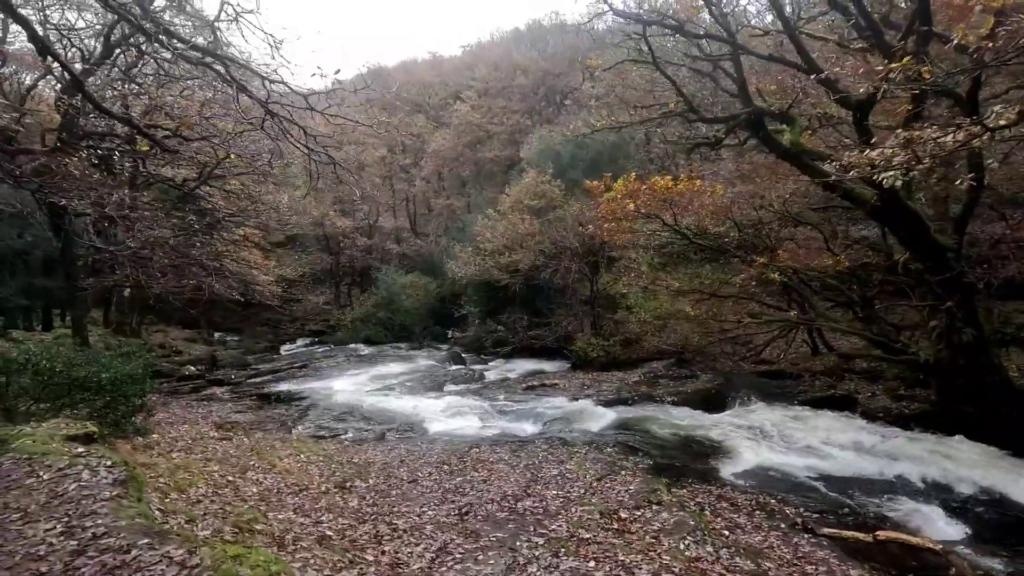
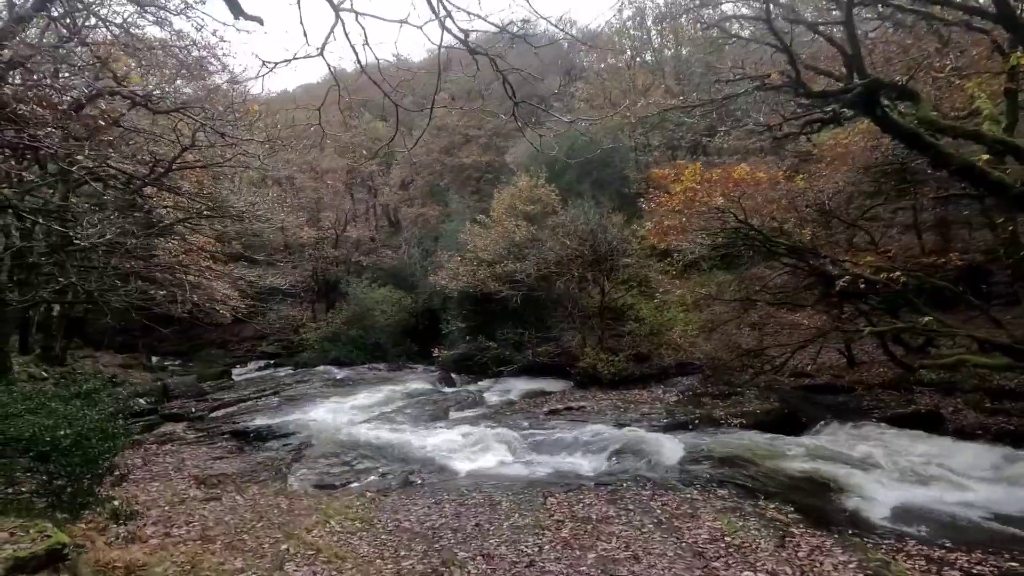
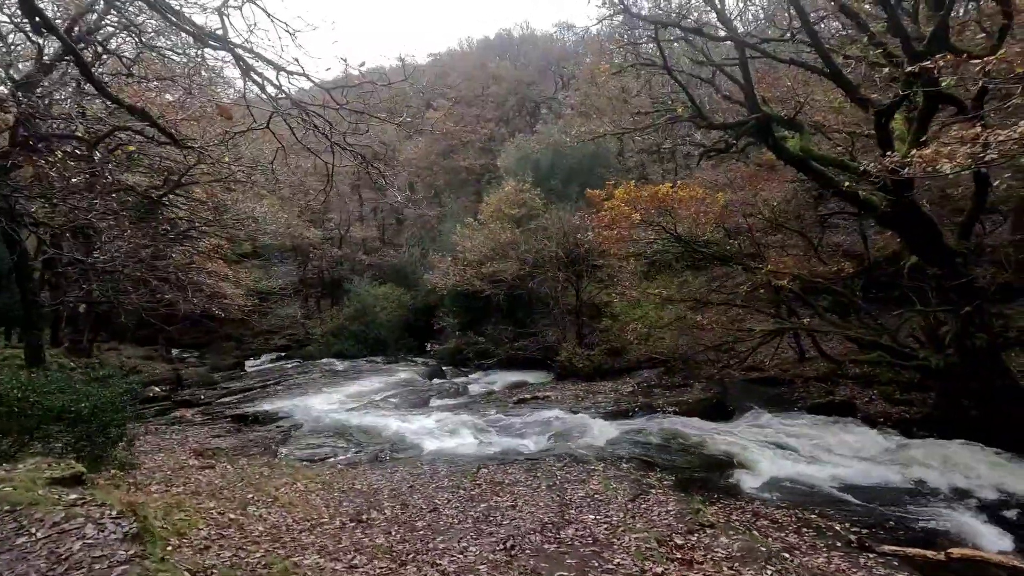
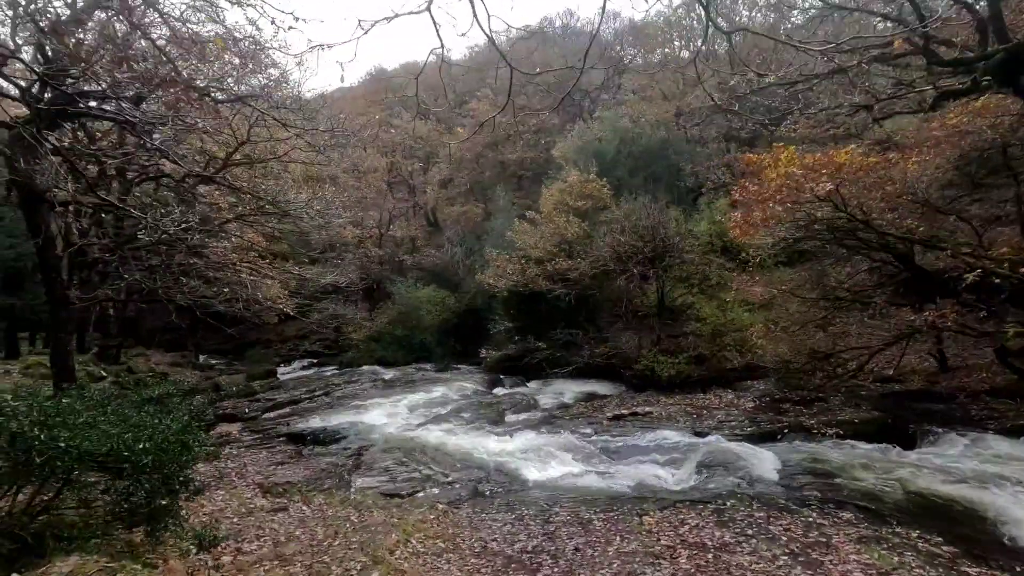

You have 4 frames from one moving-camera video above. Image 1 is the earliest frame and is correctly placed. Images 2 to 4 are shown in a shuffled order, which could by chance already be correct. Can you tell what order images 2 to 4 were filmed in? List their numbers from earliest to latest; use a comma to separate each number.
3, 2, 4
